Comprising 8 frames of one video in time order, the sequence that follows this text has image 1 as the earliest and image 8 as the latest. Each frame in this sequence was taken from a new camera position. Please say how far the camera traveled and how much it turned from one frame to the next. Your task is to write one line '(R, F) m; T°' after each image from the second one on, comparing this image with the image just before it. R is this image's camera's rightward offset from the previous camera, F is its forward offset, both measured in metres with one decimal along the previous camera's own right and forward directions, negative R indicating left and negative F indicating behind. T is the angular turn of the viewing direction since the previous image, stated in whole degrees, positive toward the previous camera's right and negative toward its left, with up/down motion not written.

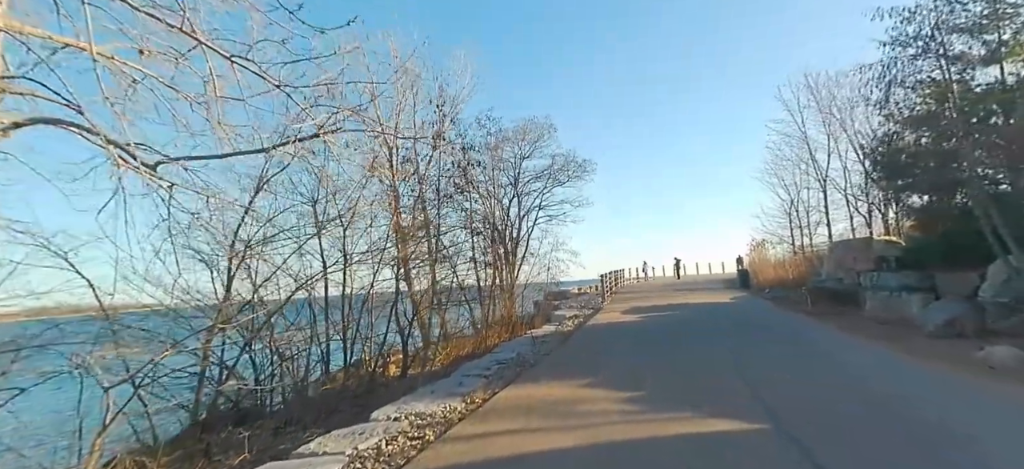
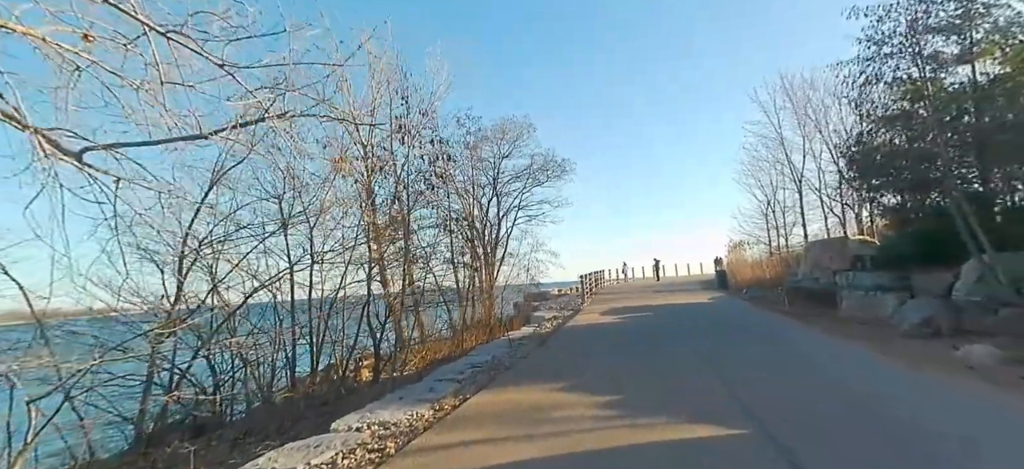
(+0.1, +0.2) m; +2°
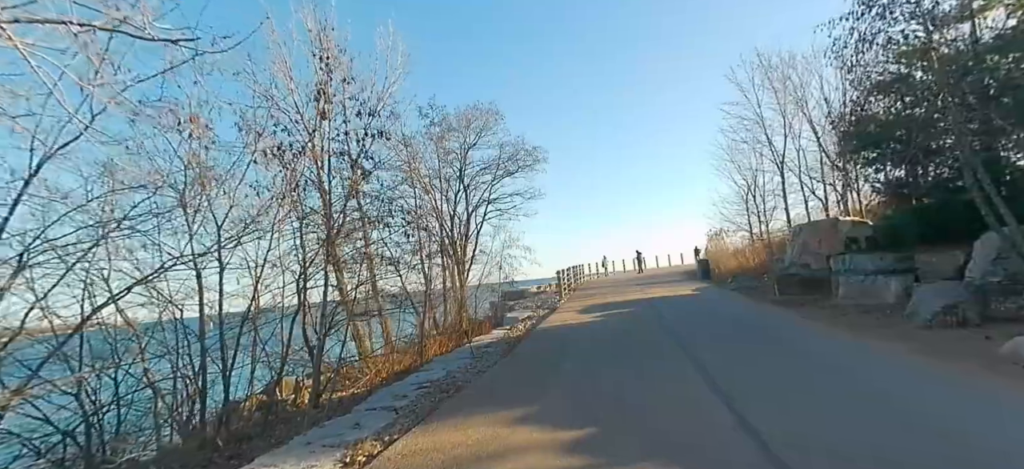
(+0.4, +1.3) m; +2°
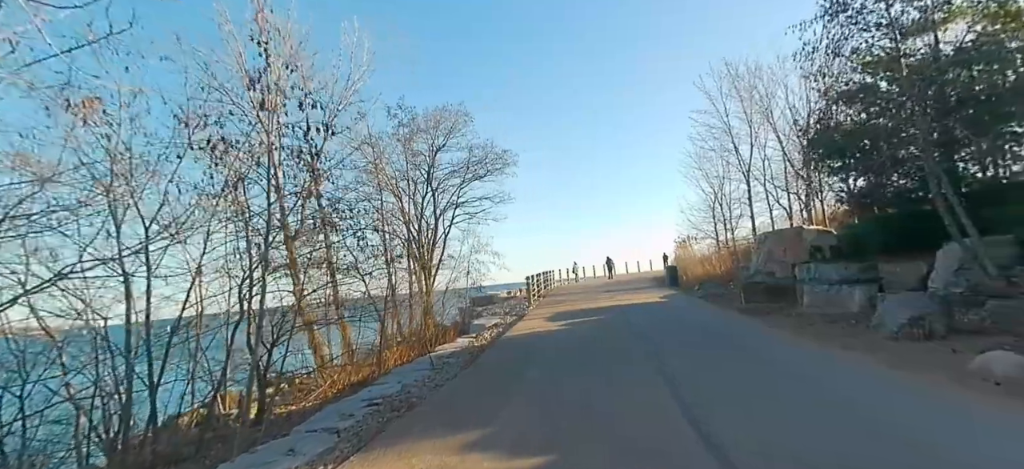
(+0.1, +0.4) m; +3°
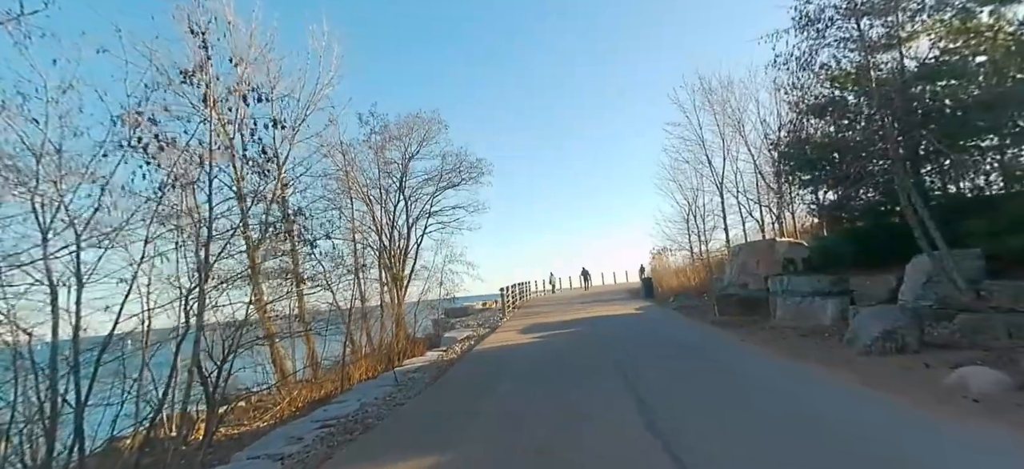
(+0.1, +0.3) m; +2°
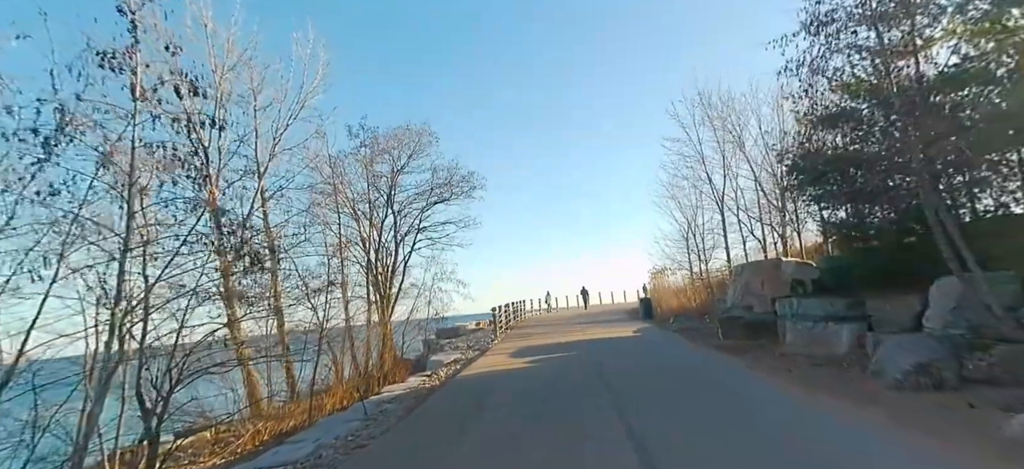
(+0.2, +0.8) m; 0°
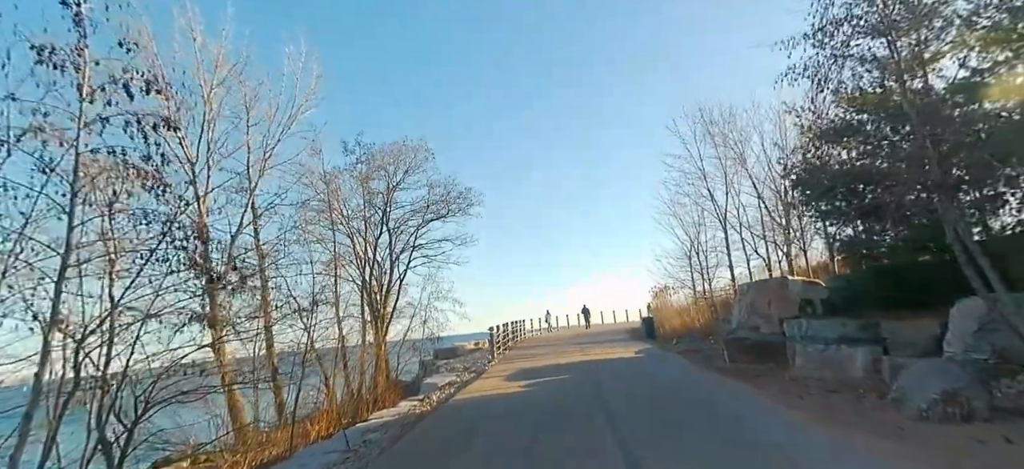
(+0.1, +0.4) m; 0°
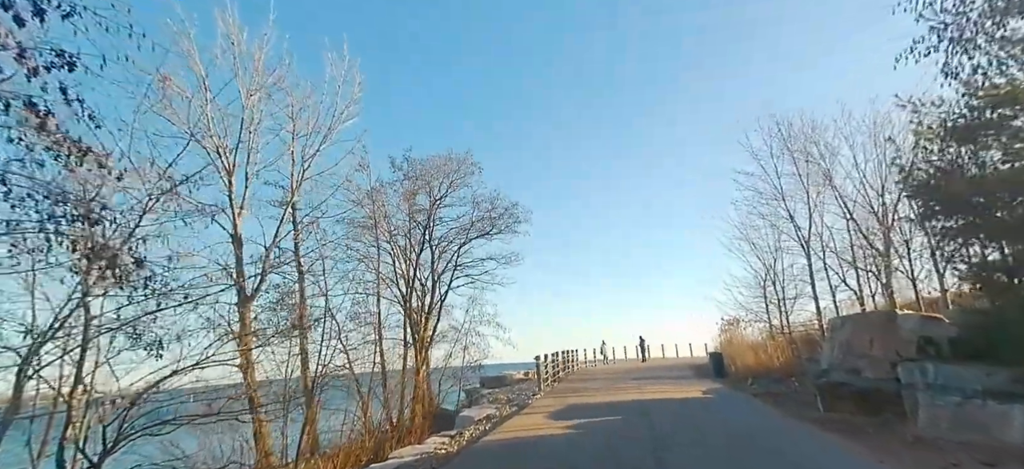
(+0.2, +1.4) m; -6°
